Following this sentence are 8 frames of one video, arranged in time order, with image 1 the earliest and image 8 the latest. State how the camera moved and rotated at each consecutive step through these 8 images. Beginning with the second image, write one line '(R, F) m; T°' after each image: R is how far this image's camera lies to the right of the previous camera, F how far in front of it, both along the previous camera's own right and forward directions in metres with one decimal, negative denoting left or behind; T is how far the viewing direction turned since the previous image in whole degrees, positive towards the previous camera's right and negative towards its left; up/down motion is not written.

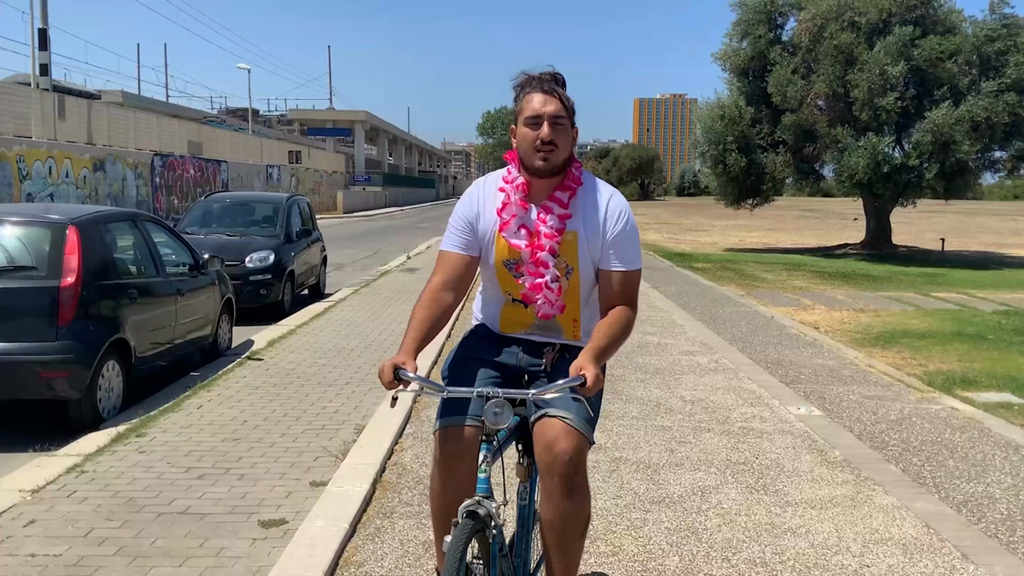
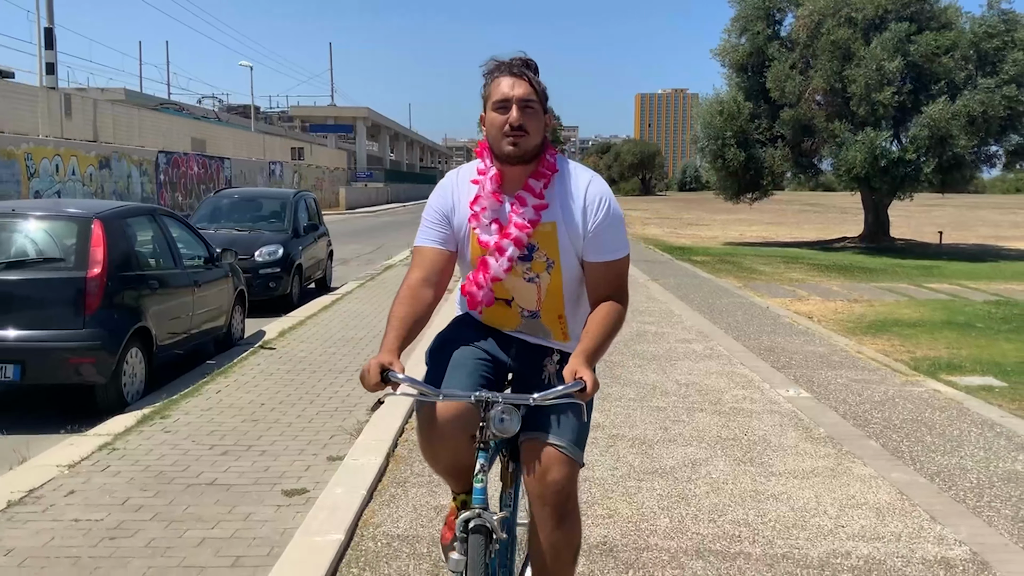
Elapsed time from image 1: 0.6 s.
(0.0, -0.3) m; 0°
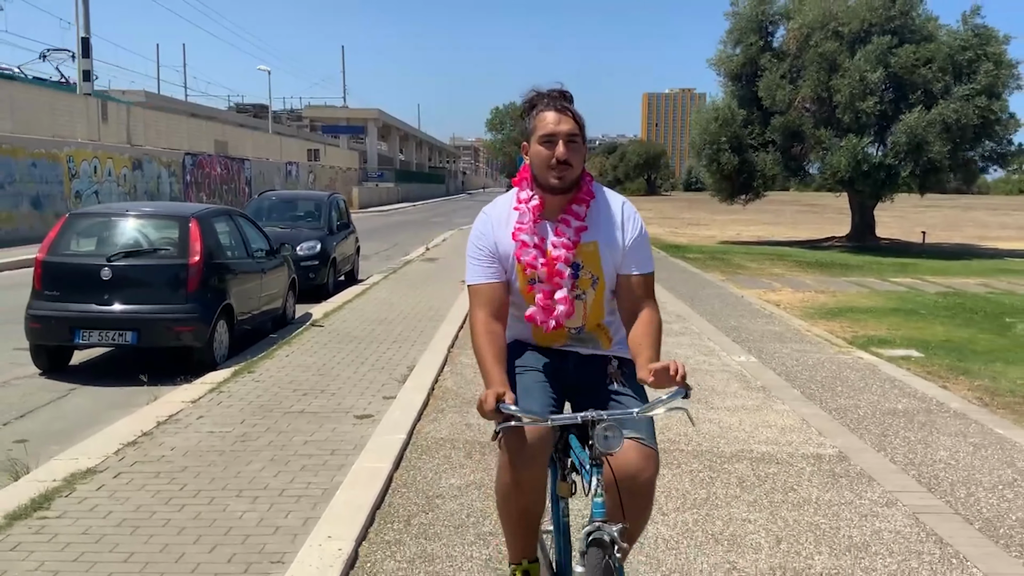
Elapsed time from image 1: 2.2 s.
(0.0, -1.6) m; 0°
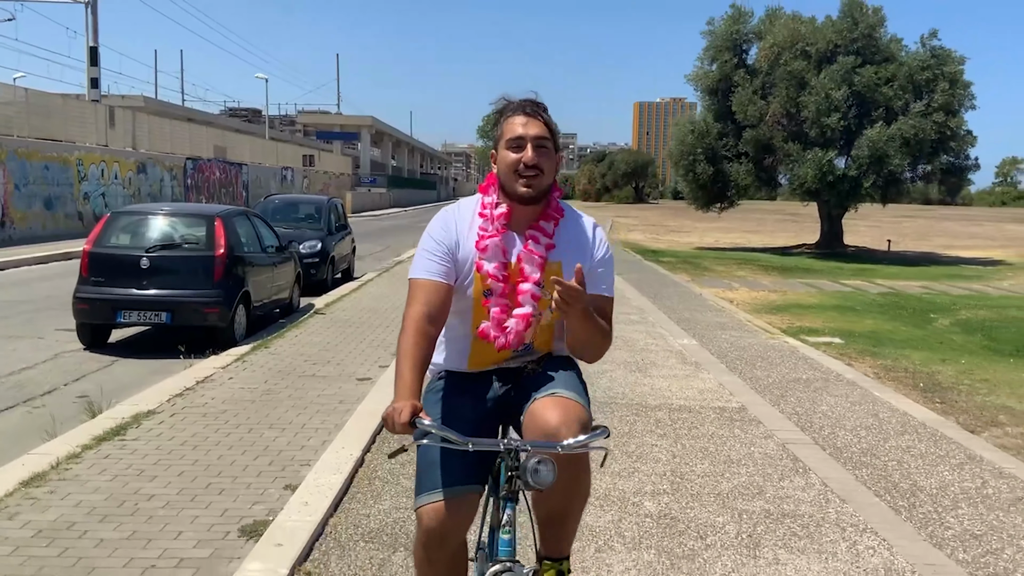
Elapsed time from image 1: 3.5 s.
(+0.1, -1.4) m; +1°
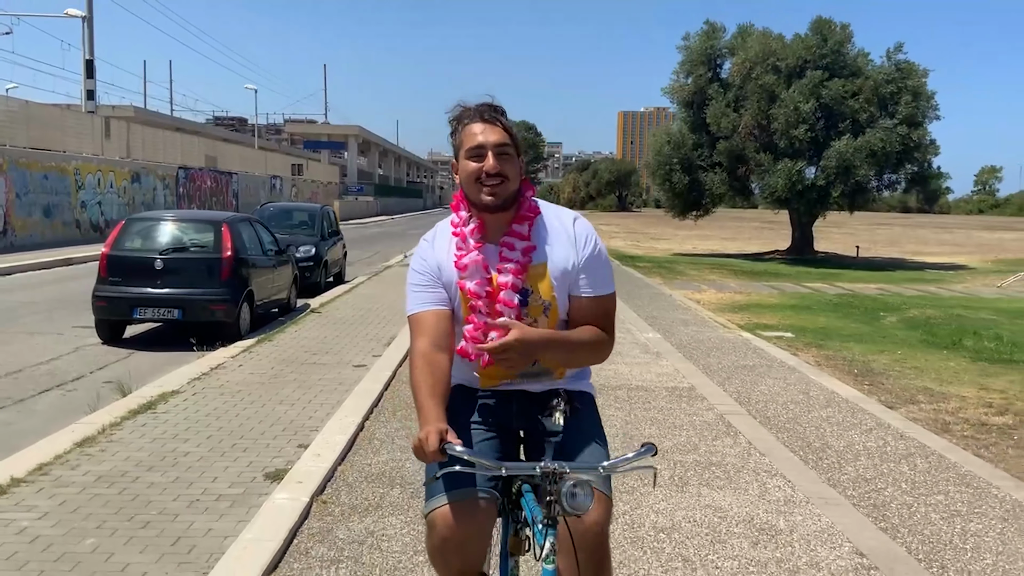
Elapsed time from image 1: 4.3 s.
(+0.1, -0.9) m; +1°
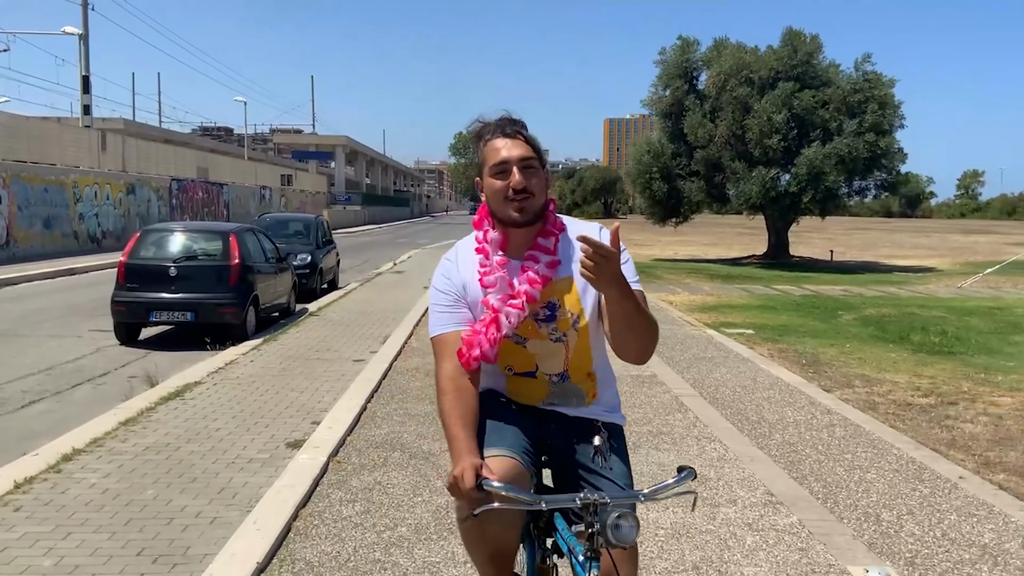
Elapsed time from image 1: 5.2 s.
(+0.1, -1.0) m; +1°
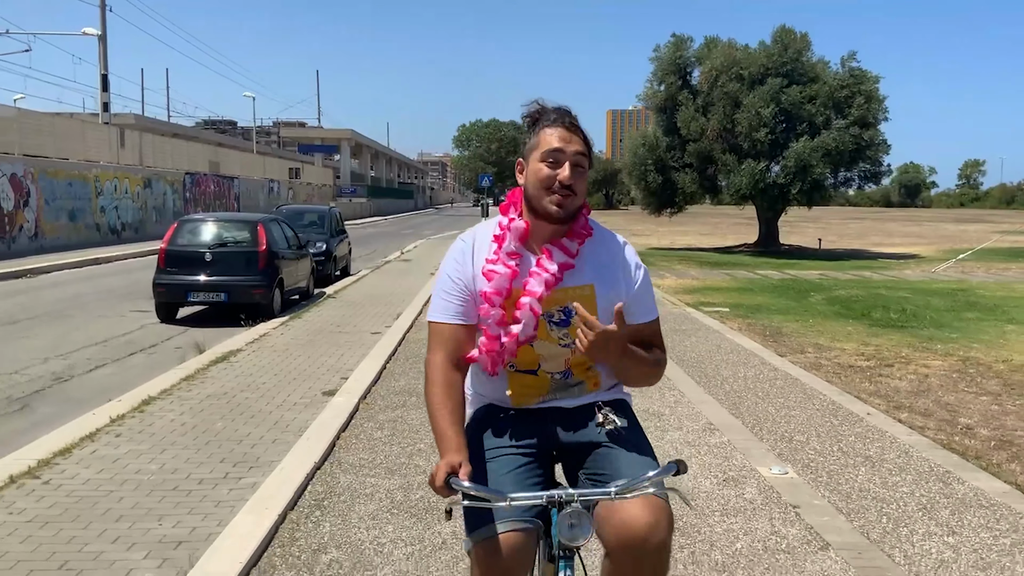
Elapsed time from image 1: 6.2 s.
(+0.1, -1.3) m; 0°
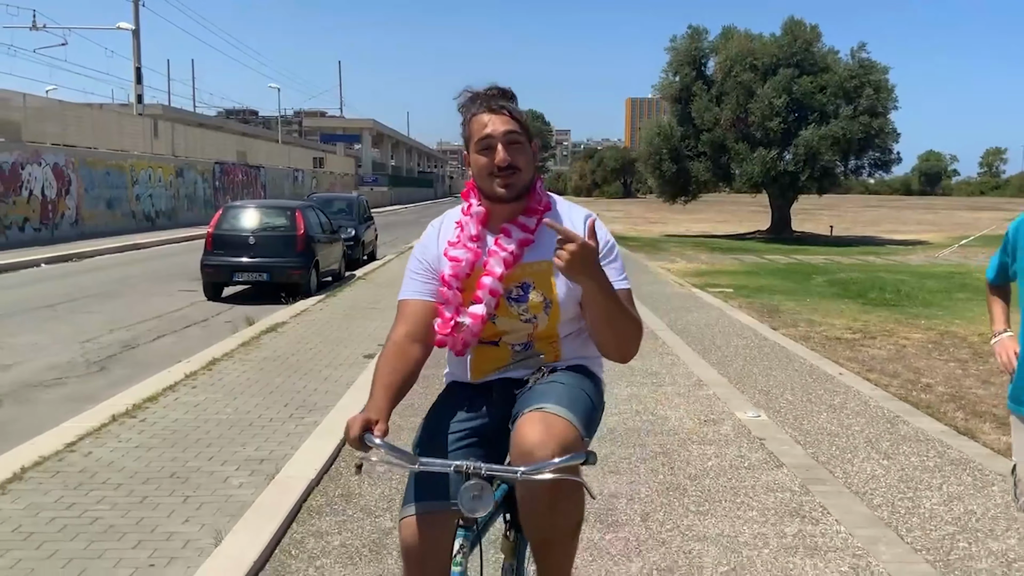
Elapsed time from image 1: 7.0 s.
(0.0, -1.0) m; -1°
